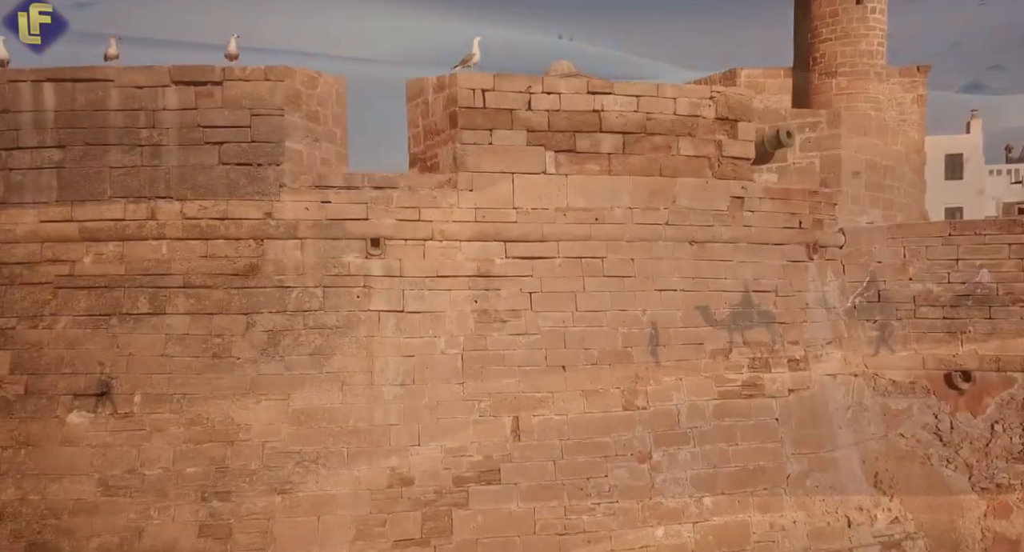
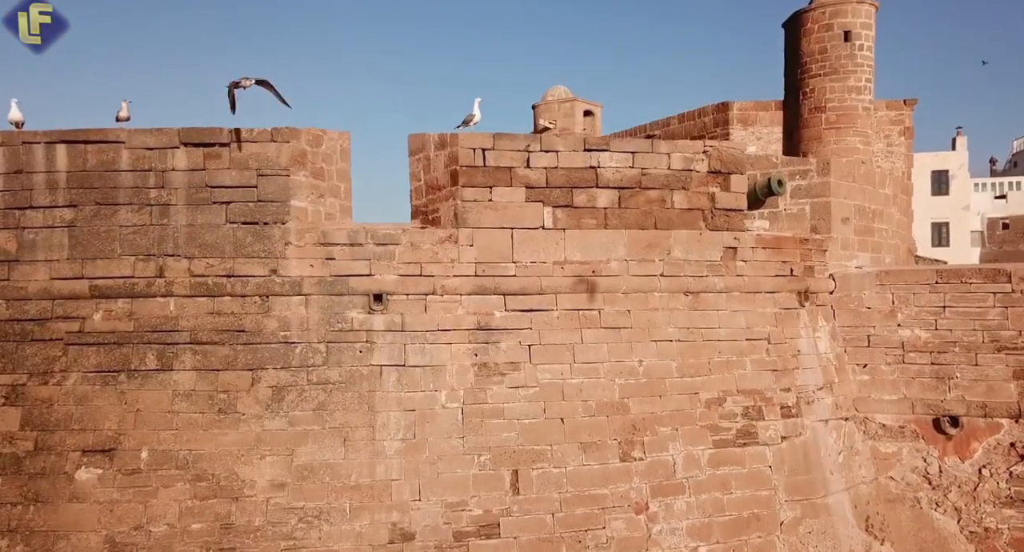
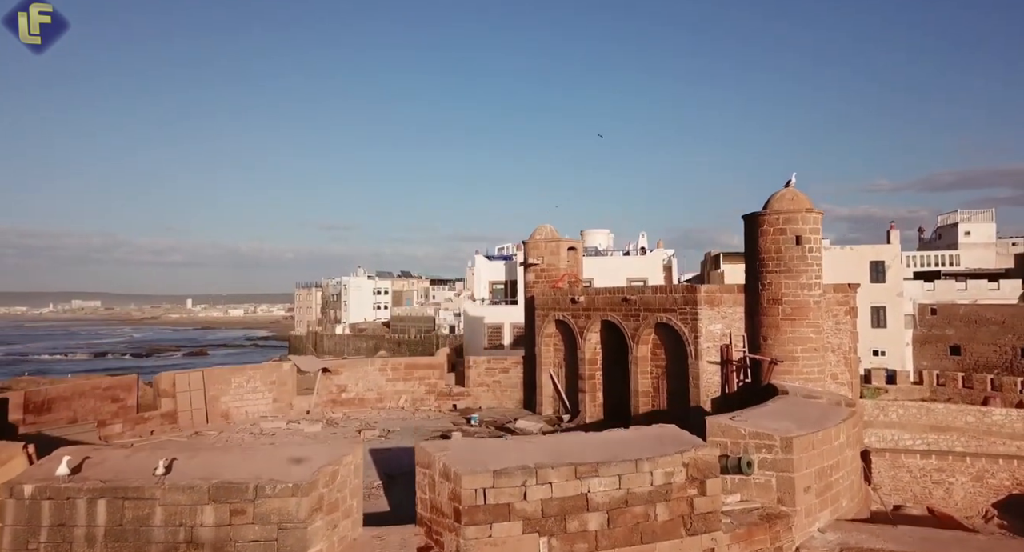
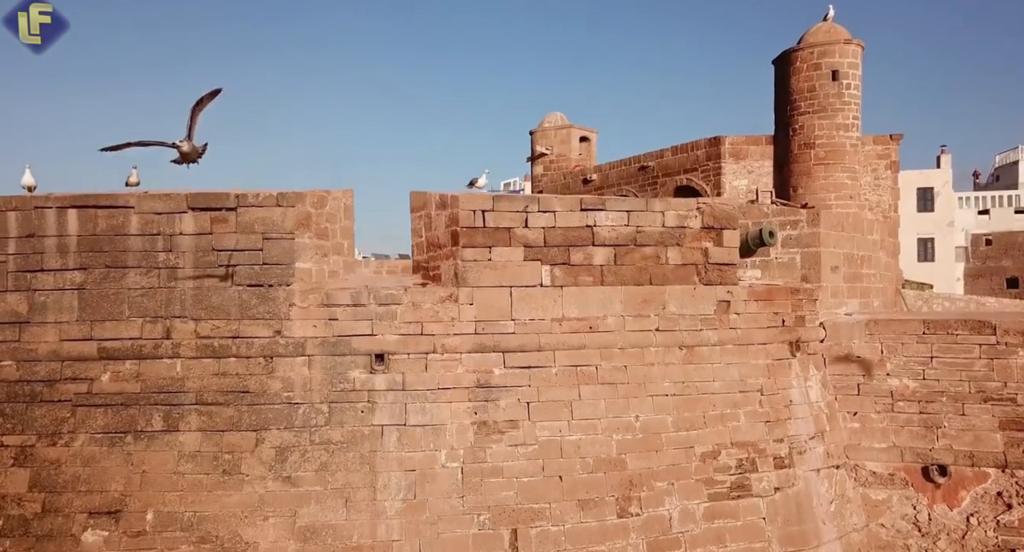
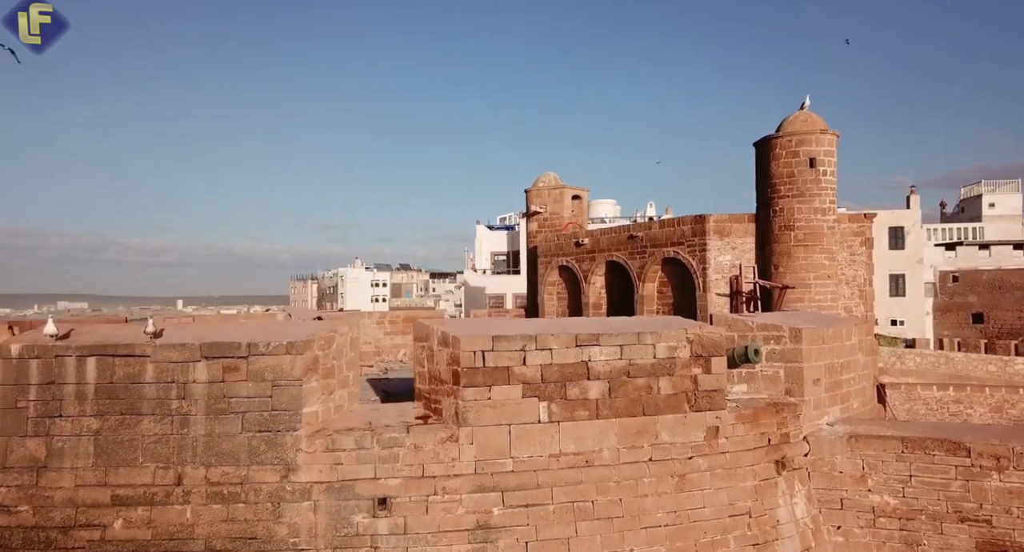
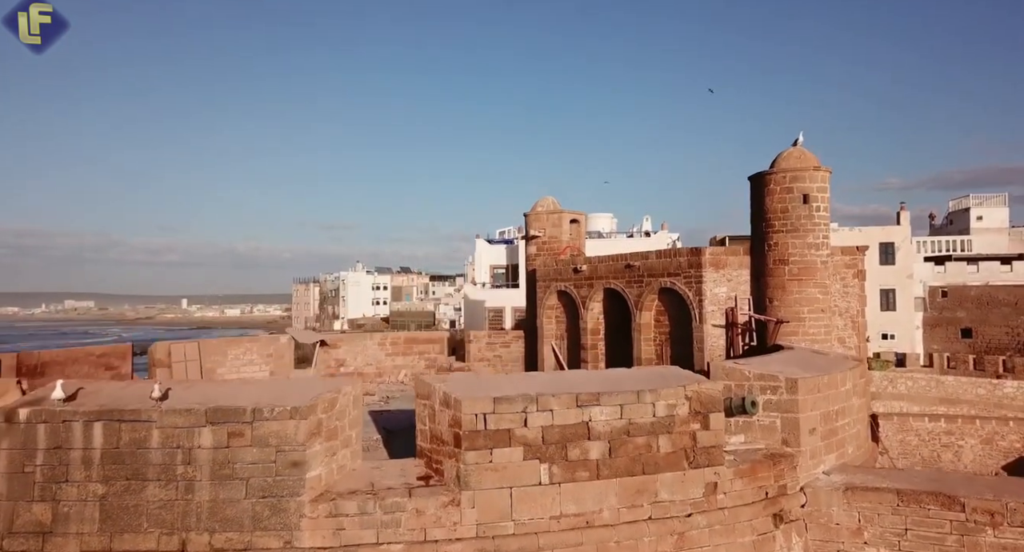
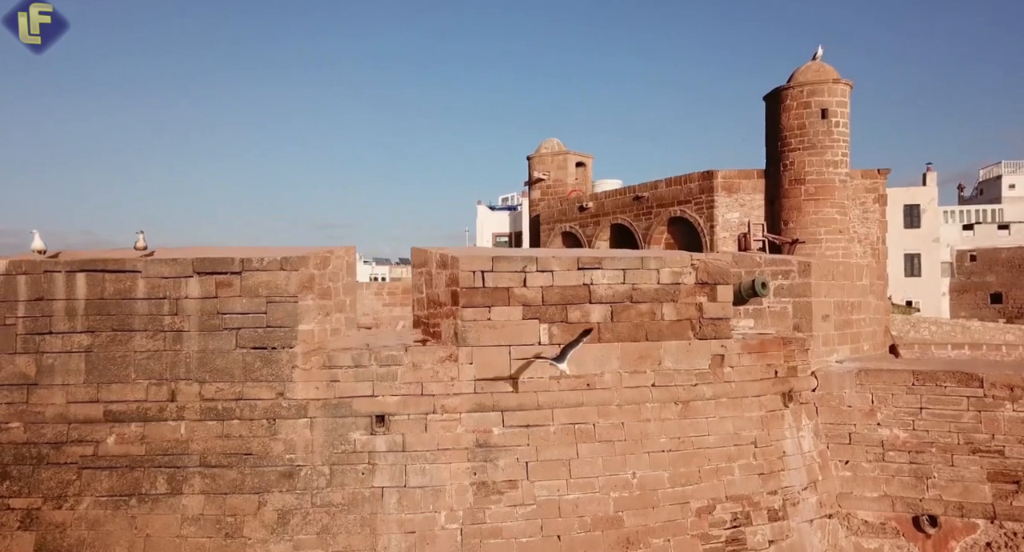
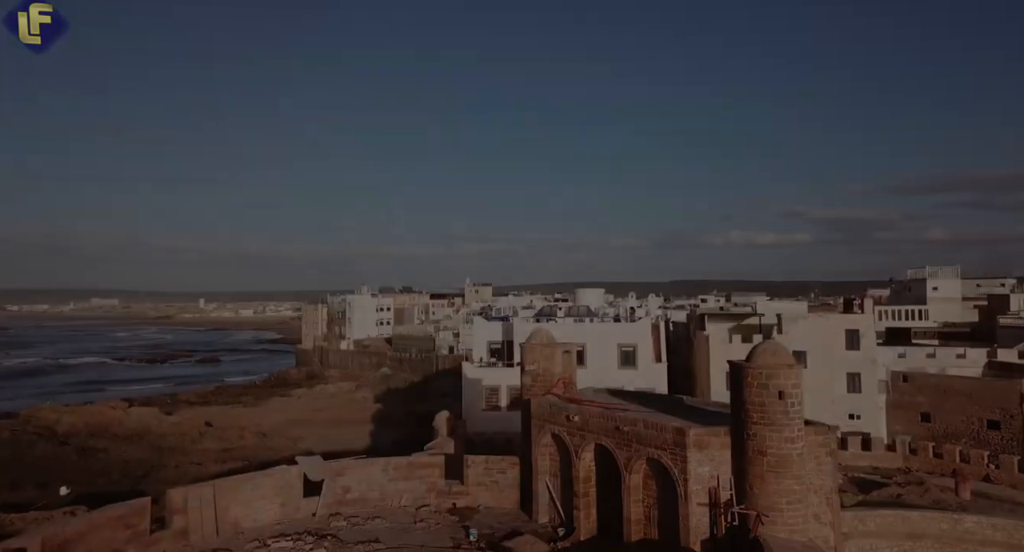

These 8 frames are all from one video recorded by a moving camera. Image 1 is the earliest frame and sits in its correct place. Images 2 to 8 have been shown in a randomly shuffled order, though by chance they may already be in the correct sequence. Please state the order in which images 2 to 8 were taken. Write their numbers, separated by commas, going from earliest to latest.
2, 4, 7, 5, 6, 3, 8
